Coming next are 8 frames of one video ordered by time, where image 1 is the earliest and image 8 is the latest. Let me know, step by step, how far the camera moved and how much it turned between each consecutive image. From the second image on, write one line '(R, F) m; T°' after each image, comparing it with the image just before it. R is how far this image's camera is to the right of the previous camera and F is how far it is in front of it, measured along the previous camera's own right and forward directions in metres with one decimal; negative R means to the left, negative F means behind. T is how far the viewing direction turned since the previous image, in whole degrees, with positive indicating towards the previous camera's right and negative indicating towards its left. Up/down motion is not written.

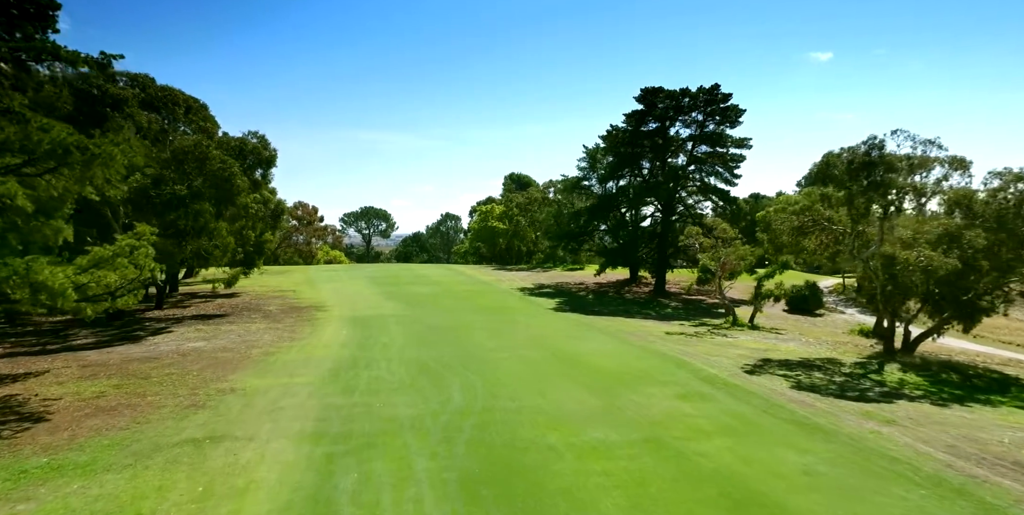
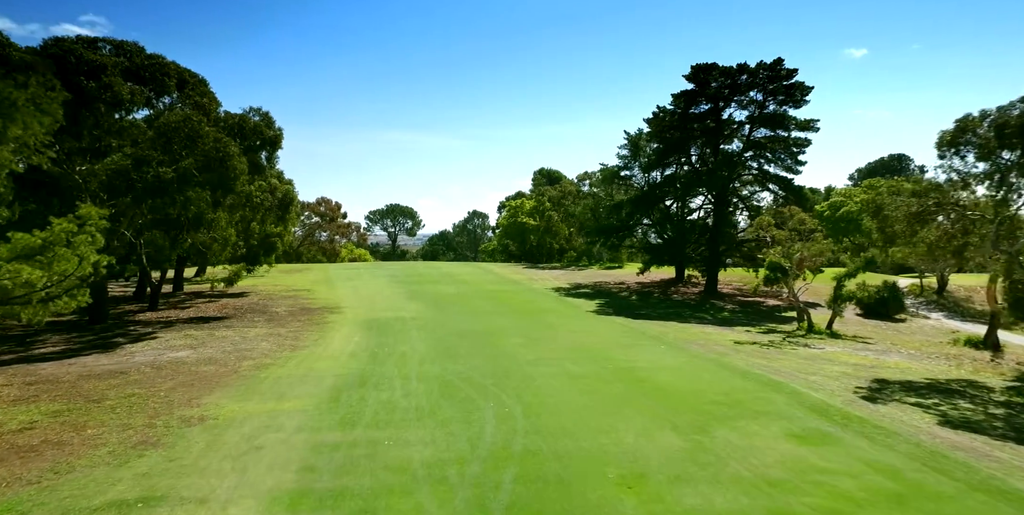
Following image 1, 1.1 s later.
(-0.3, +2.8) m; -2°
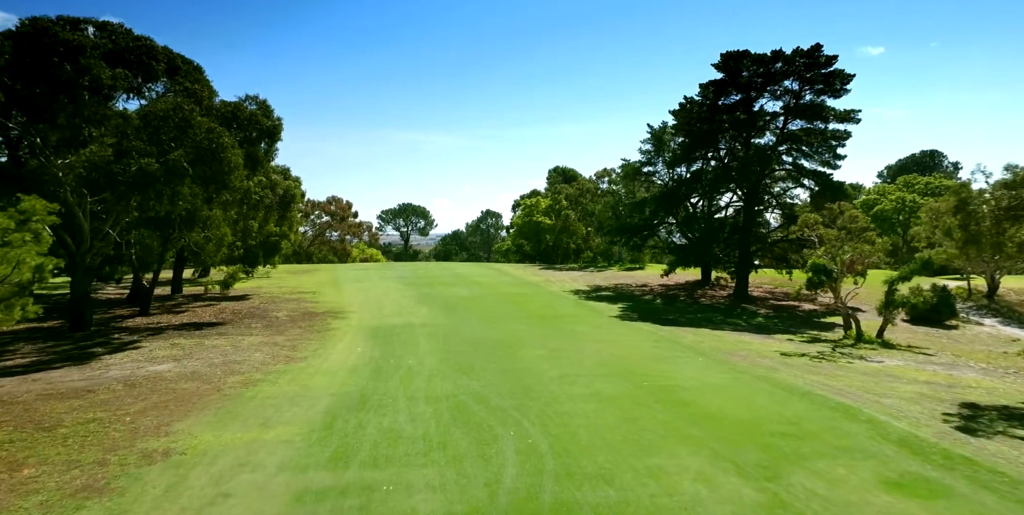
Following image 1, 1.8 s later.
(-0.2, +1.6) m; -1°
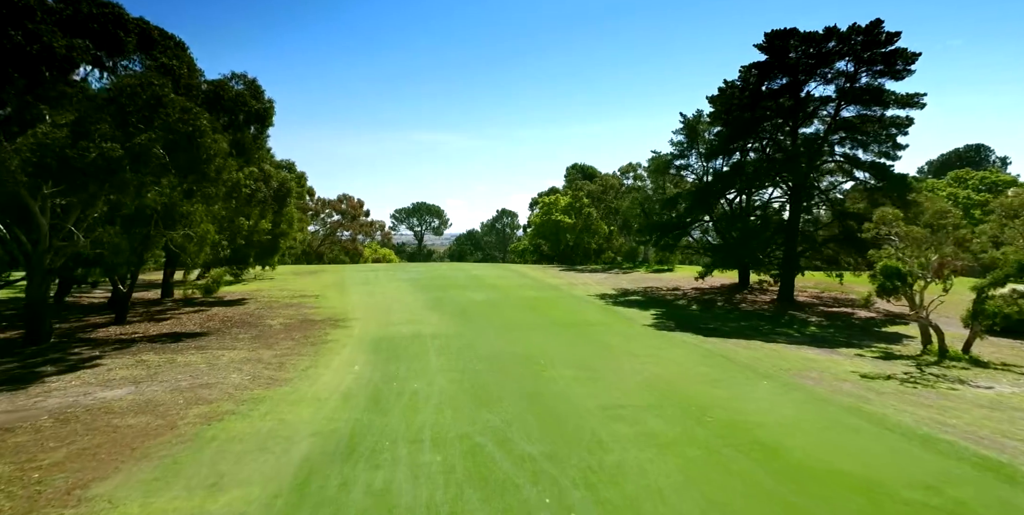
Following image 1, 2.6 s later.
(-0.2, +2.3) m; -1°
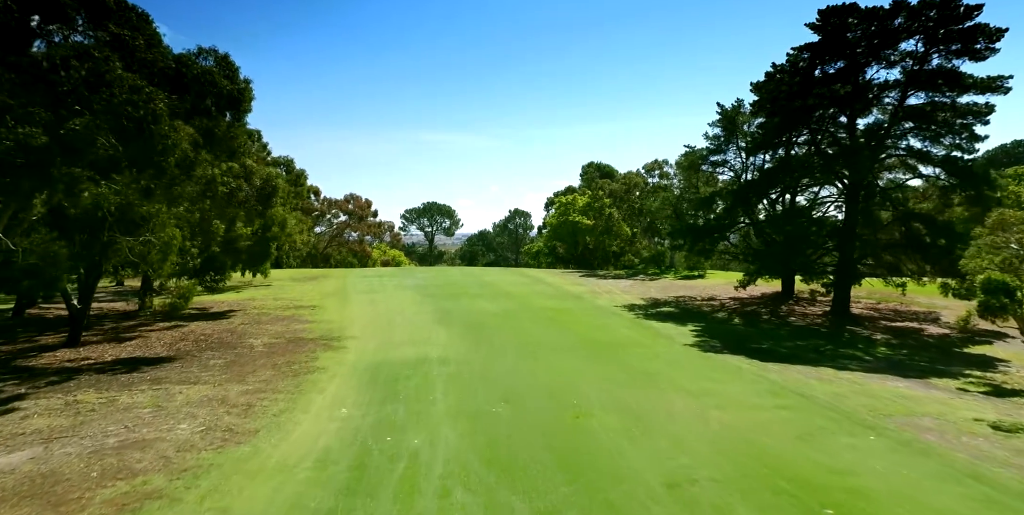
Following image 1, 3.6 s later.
(-0.2, +2.6) m; -1°
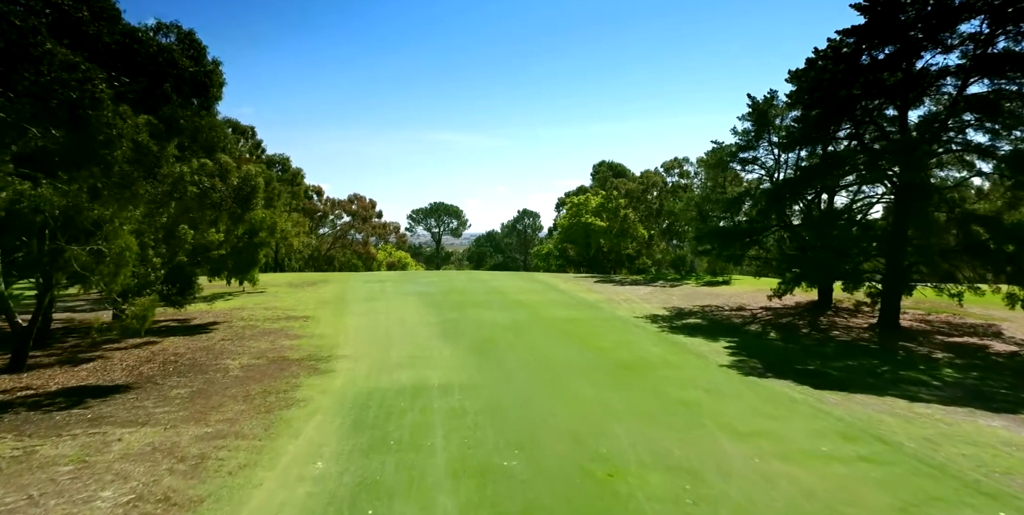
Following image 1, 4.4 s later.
(-0.1, +2.0) m; -1°
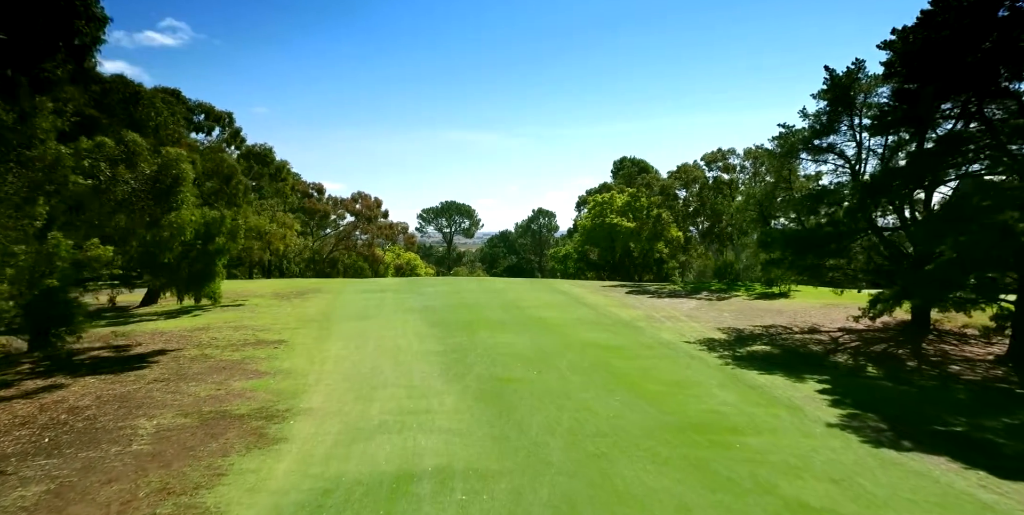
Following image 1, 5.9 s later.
(-0.2, +4.1) m; -1°
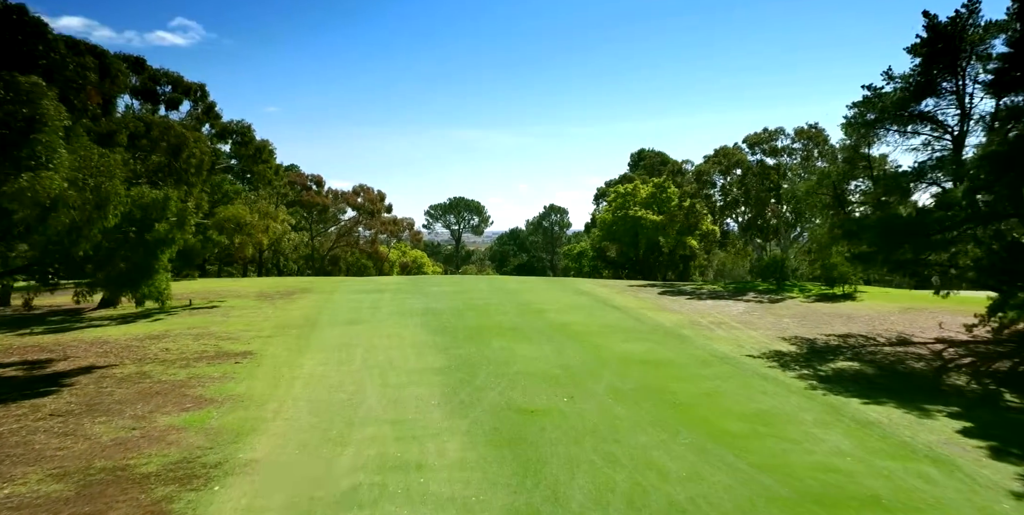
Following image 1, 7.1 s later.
(-0.2, +3.5) m; -1°
